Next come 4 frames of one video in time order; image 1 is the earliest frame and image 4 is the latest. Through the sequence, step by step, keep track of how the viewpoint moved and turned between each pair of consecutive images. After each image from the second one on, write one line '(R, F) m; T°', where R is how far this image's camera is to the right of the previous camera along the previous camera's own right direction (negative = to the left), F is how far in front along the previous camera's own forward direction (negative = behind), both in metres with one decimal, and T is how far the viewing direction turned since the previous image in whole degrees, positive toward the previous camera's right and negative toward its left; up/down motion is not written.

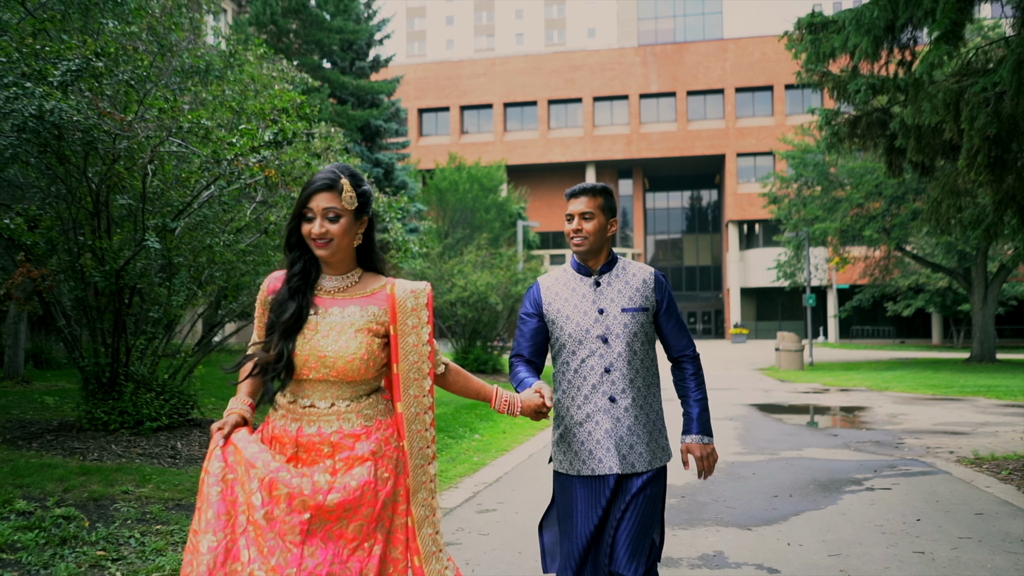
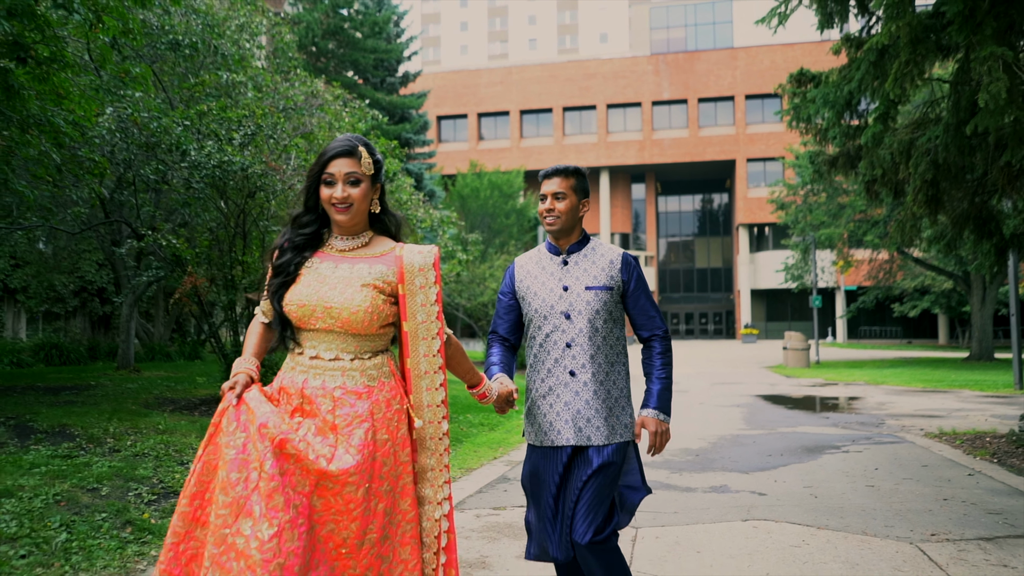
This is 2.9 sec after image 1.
(-0.5, -2.3) m; -1°
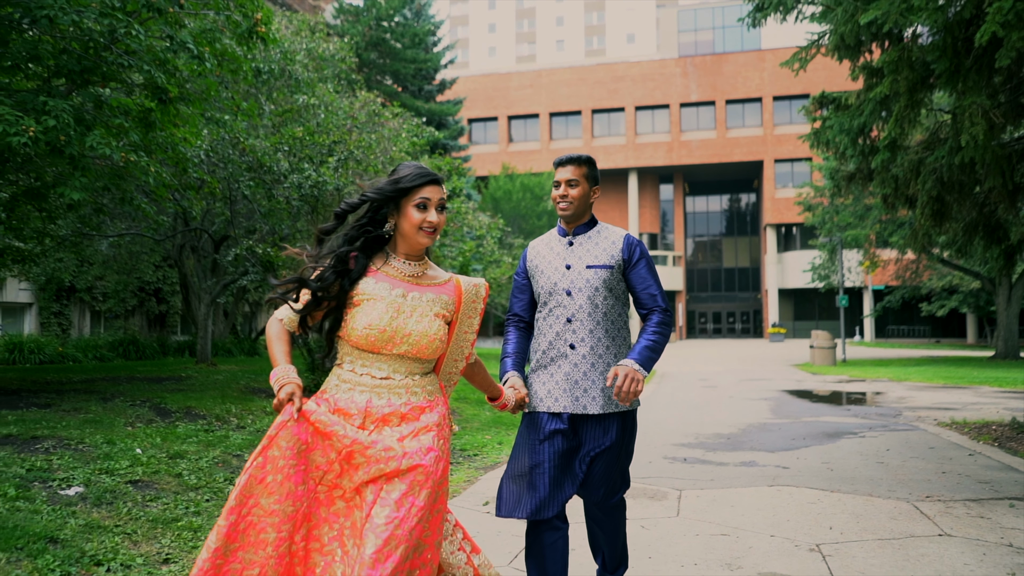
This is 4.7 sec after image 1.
(-0.4, -1.4) m; -2°
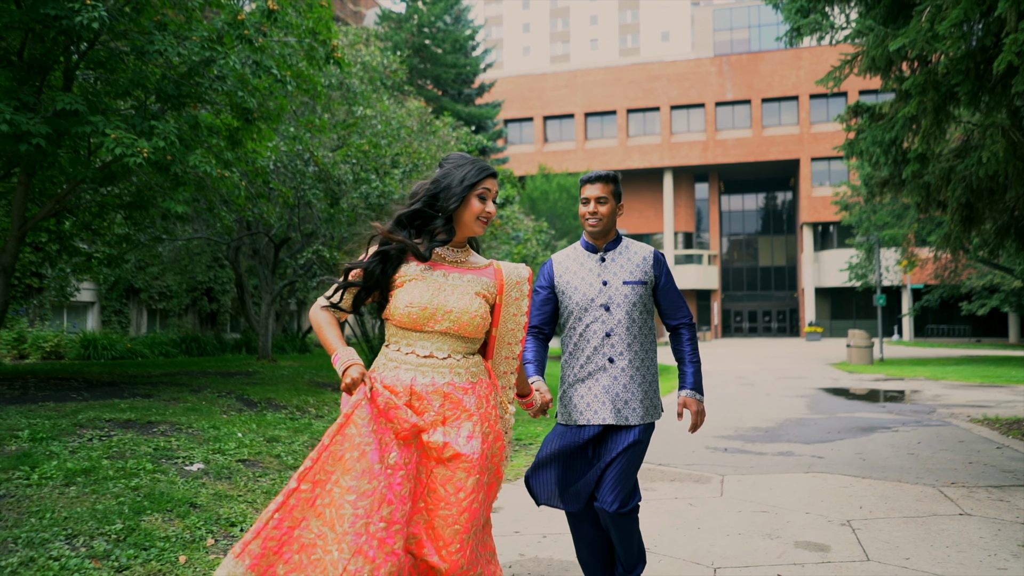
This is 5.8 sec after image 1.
(-0.2, -0.8) m; -2°
